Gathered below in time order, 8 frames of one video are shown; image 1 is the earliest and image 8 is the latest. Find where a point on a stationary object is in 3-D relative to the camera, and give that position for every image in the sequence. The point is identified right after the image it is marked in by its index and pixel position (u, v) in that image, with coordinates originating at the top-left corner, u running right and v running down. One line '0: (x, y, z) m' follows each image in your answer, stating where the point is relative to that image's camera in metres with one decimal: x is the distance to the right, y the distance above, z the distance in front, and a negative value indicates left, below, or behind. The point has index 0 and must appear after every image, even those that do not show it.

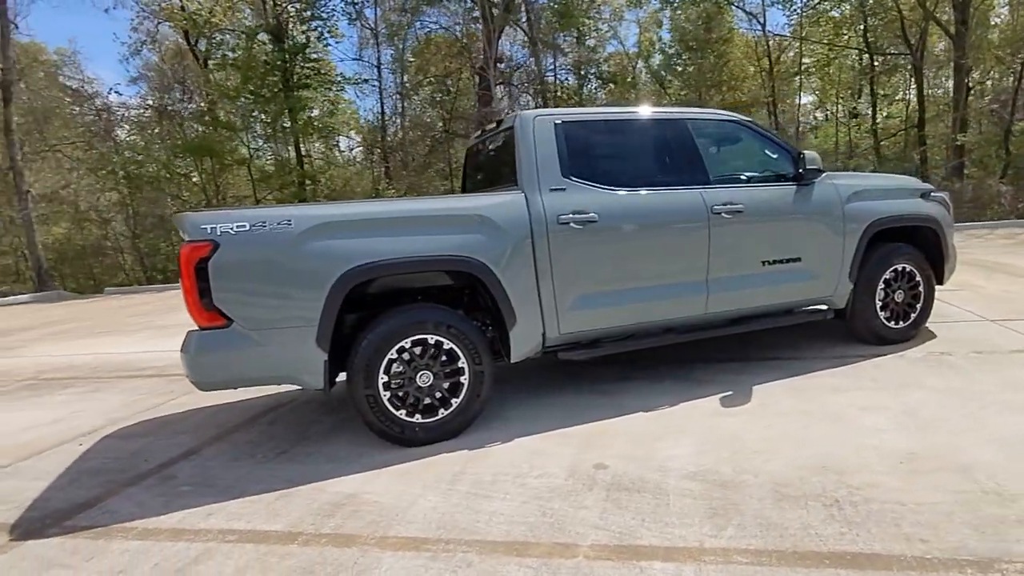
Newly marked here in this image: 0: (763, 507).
0: (+1.1, -0.9, +2.7) m
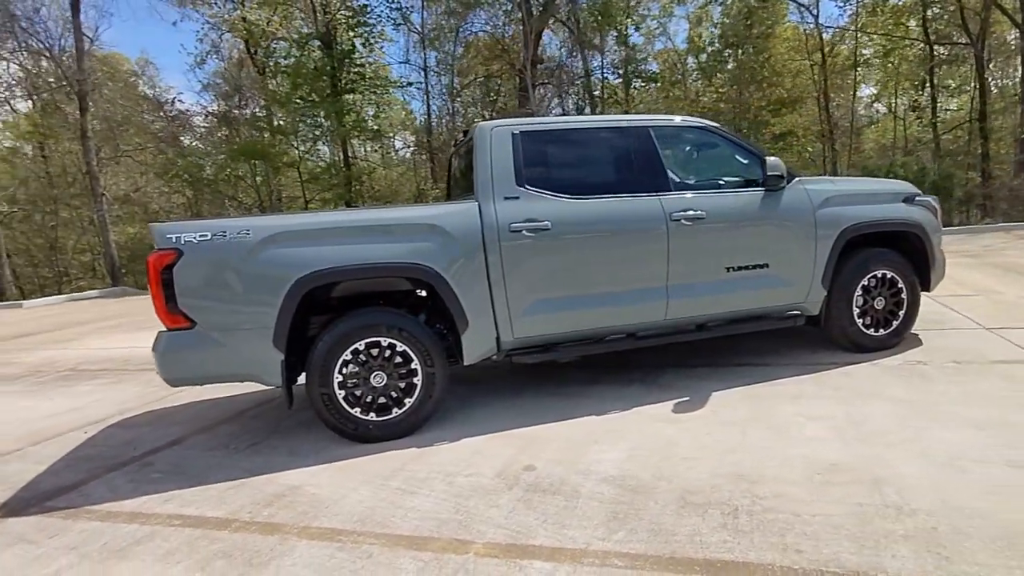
0: (+0.6, -1.0, +2.8) m
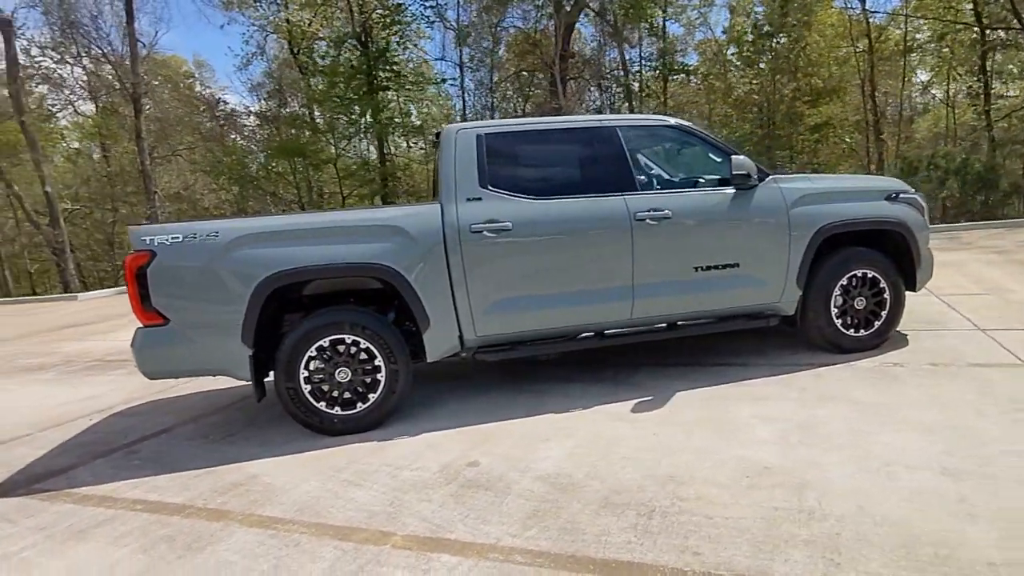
0: (+0.3, -1.0, +2.8) m
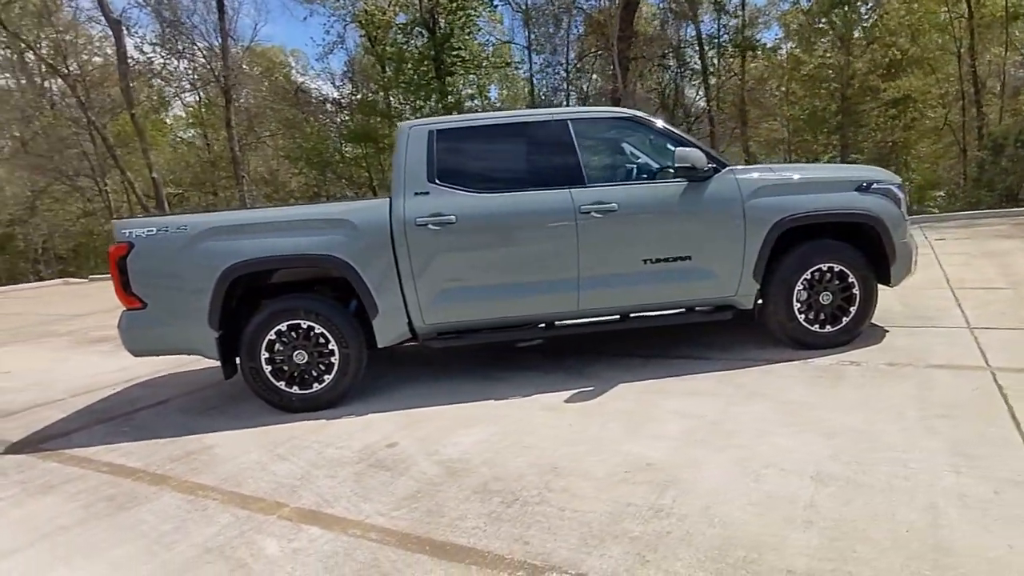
0: (-0.3, -1.0, +3.0) m
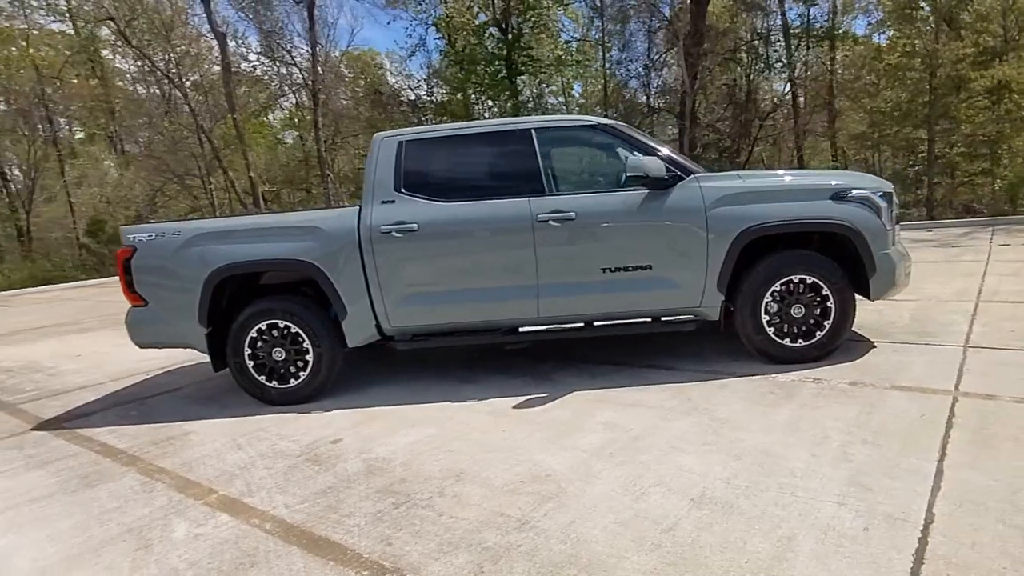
0: (-0.8, -1.0, +3.1) m
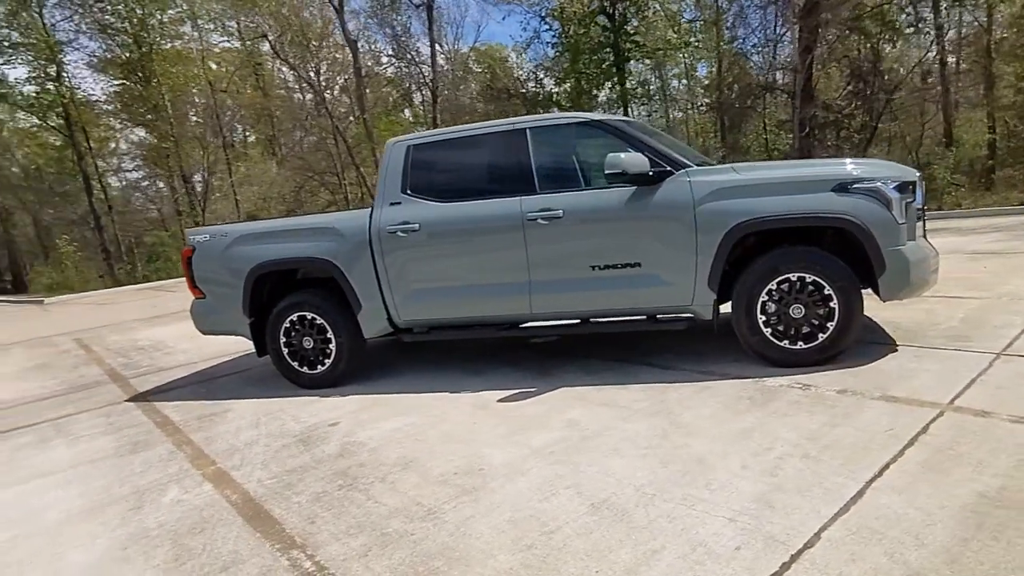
0: (-1.1, -1.0, +3.4) m
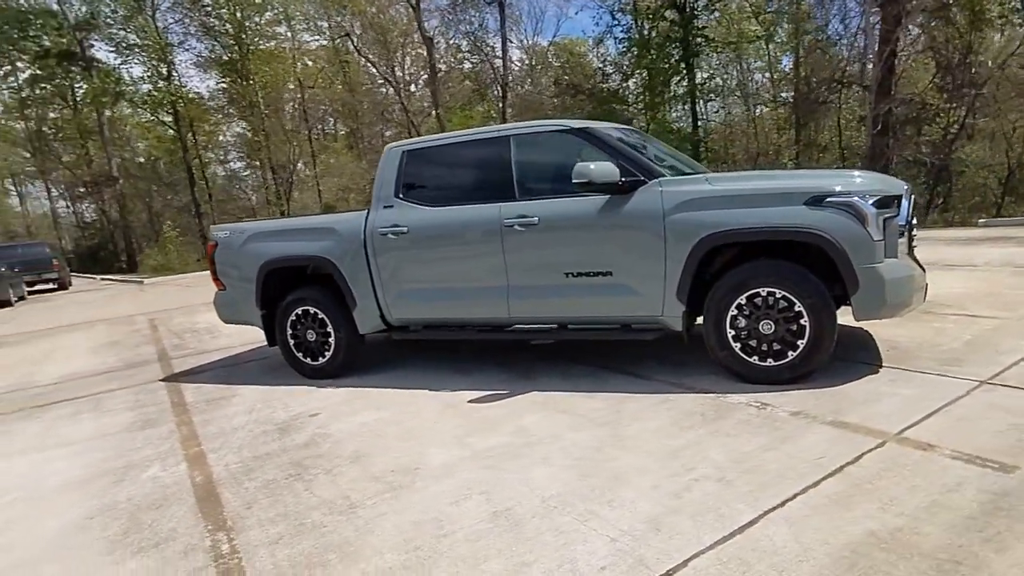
0: (-1.4, -1.0, +3.7) m
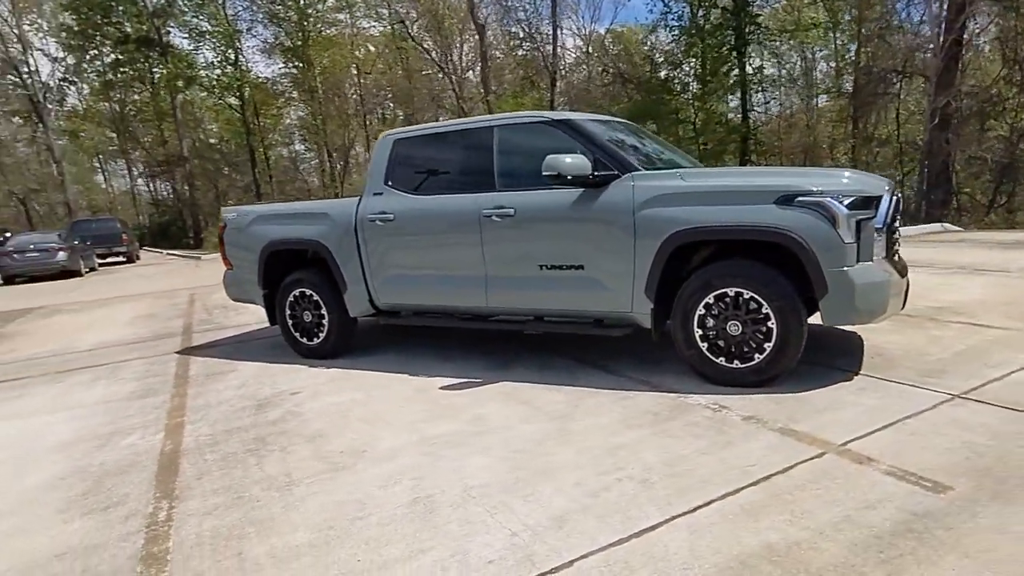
0: (-1.6, -0.9, +3.8) m
